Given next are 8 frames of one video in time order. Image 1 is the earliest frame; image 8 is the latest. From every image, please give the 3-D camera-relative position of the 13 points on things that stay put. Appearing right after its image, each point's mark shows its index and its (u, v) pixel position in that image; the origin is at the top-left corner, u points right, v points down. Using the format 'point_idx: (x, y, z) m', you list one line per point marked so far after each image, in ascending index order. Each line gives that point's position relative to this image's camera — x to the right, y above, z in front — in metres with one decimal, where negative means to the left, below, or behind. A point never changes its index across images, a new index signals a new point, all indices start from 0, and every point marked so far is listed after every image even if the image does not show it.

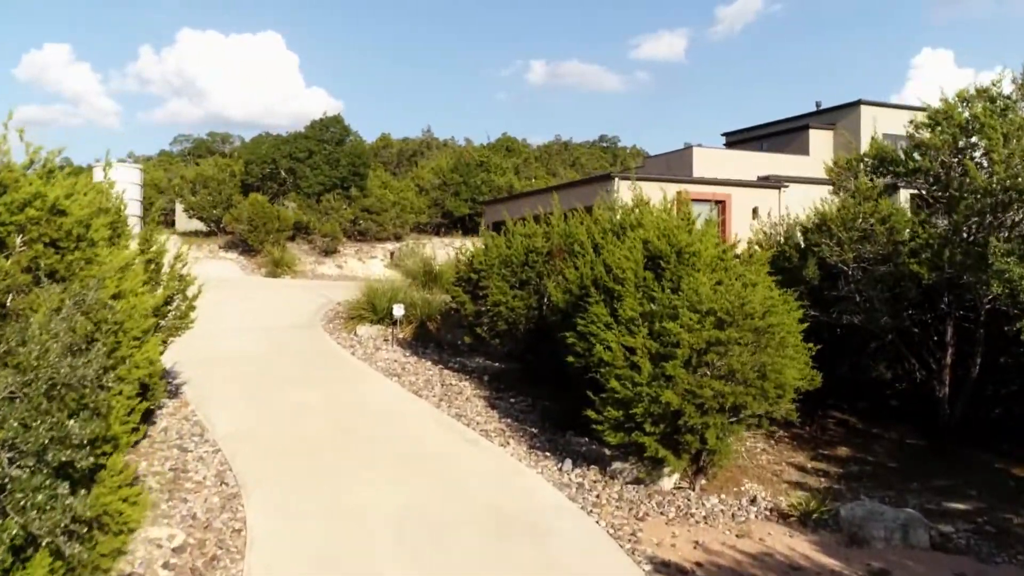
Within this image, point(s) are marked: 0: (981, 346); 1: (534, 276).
0: (+3.9, -0.5, +7.9) m
1: (+0.2, +0.1, +9.8) m
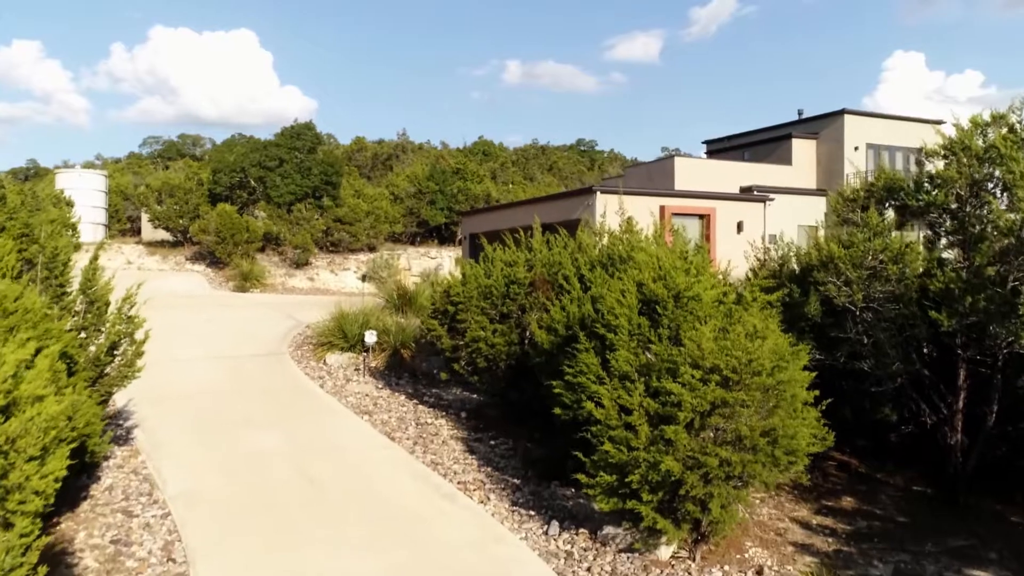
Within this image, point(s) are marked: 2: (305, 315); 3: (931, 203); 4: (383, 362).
0: (+3.8, -0.8, +7.3) m
1: (0.0, -0.2, +9.1) m
2: (-3.4, -0.5, +15.4) m
3: (+3.2, +0.6, +7.2) m
4: (-1.6, -0.9, +11.9) m
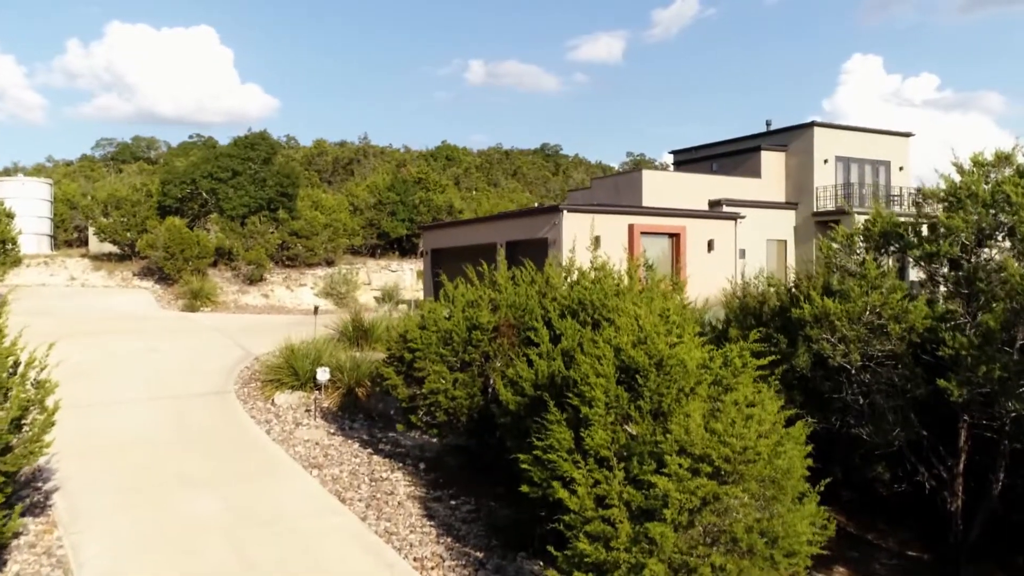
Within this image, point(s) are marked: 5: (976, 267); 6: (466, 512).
0: (+3.5, -1.2, +6.7) m
1: (-0.3, -0.6, +8.4) m
2: (-4.0, -0.9, +14.5) m
3: (+2.9, +0.2, +6.5) m
4: (-2.1, -1.4, +11.1) m
5: (+3.1, +0.1, +6.3) m
6: (-0.4, -1.9, +8.1) m
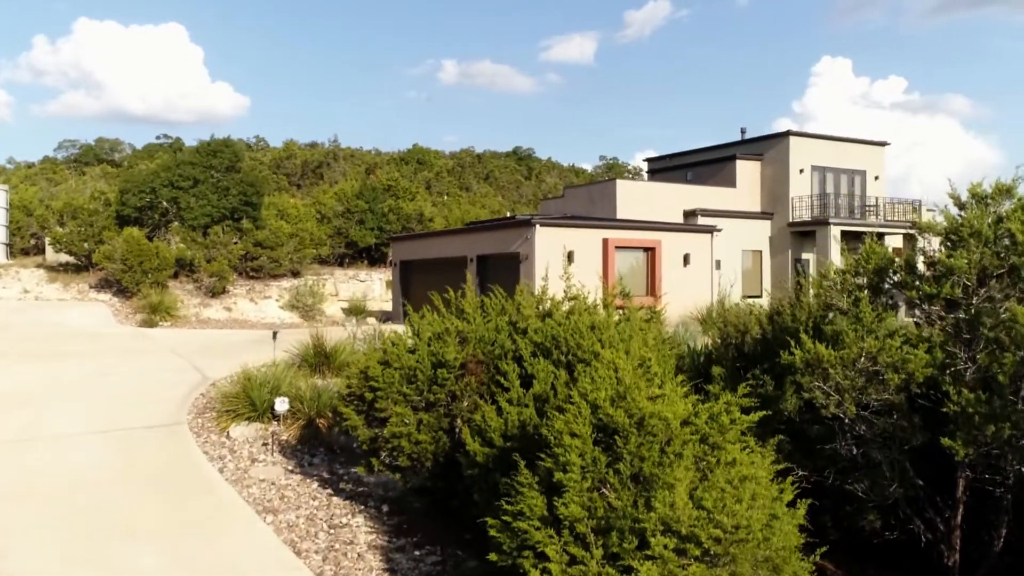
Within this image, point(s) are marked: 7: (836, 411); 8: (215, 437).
0: (+3.3, -1.5, +6.3) m
1: (-0.6, -0.9, +7.8) m
2: (-4.5, -1.2, +13.9) m
3: (+2.7, -0.1, +6.1) m
4: (-2.4, -1.6, +10.5) m
5: (+2.9, -0.1, +5.9) m
6: (-0.7, -2.2, +7.6) m
7: (+2.1, -0.8, +6.1) m
8: (-3.3, -1.7, +10.5) m
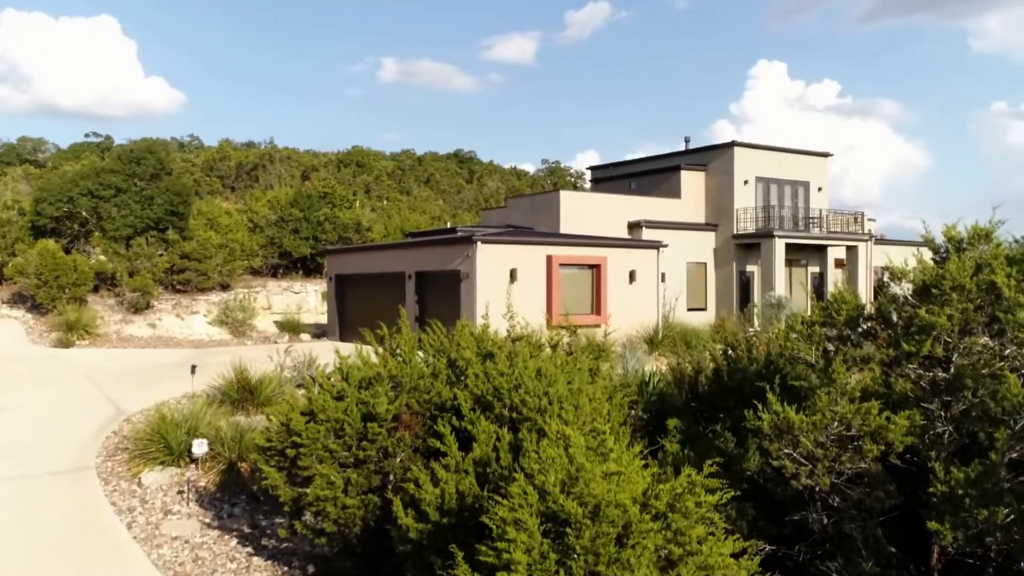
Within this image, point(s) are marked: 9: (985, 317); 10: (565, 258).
0: (+2.9, -1.9, +5.8) m
1: (-1.0, -1.2, +7.1) m
2: (-5.3, -1.5, +12.9) m
3: (+2.4, -0.4, +5.6) m
4: (-3.1, -2.0, +9.6) m
5: (+2.6, -0.5, +5.4) m
6: (-1.1, -2.6, +6.8) m
7: (+1.7, -1.1, +5.5) m
8: (-4.0, -2.0, +9.6) m
9: (+2.7, -0.2, +5.4) m
10: (+0.9, +0.5, +16.4) m
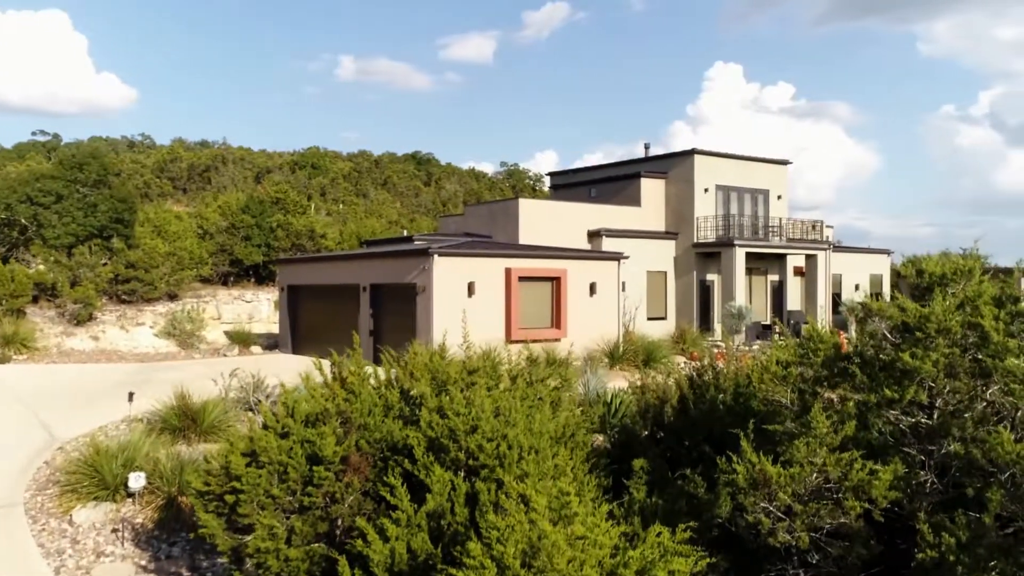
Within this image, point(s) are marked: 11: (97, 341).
0: (+2.7, -2.1, +5.5) m
1: (-1.3, -1.5, +6.6) m
2: (-5.9, -1.7, +12.2) m
3: (+2.1, -0.6, +5.2) m
4: (-3.5, -2.2, +9.1) m
5: (+2.3, -0.7, +5.0) m
6: (-1.4, -2.8, +6.3) m
7: (+1.5, -1.4, +5.2) m
8: (-4.4, -2.2, +9.0) m
9: (+2.5, -0.4, +5.1) m
10: (+0.2, +0.3, +16.0) m
11: (-8.7, -1.1, +19.7) m
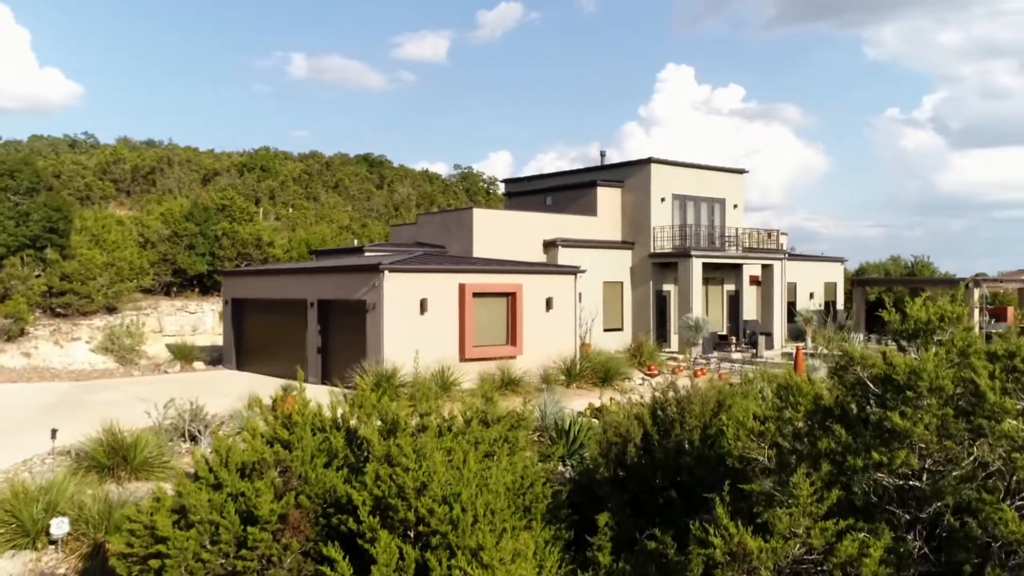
0: (+2.4, -2.4, +5.1) m
1: (-1.6, -1.8, +6.0) m
2: (-6.4, -2.0, +11.4) m
3: (+1.9, -0.9, +4.8) m
4: (-3.9, -2.5, +8.4) m
5: (+2.1, -1.0, +4.6) m
6: (-1.7, -3.1, +5.7) m
7: (+1.3, -1.6, +4.7) m
8: (-4.8, -2.5, +8.2) m
9: (+2.3, -0.7, +4.7) m
10: (-0.6, 0.0, +15.5) m
11: (-9.6, -1.4, +18.7) m
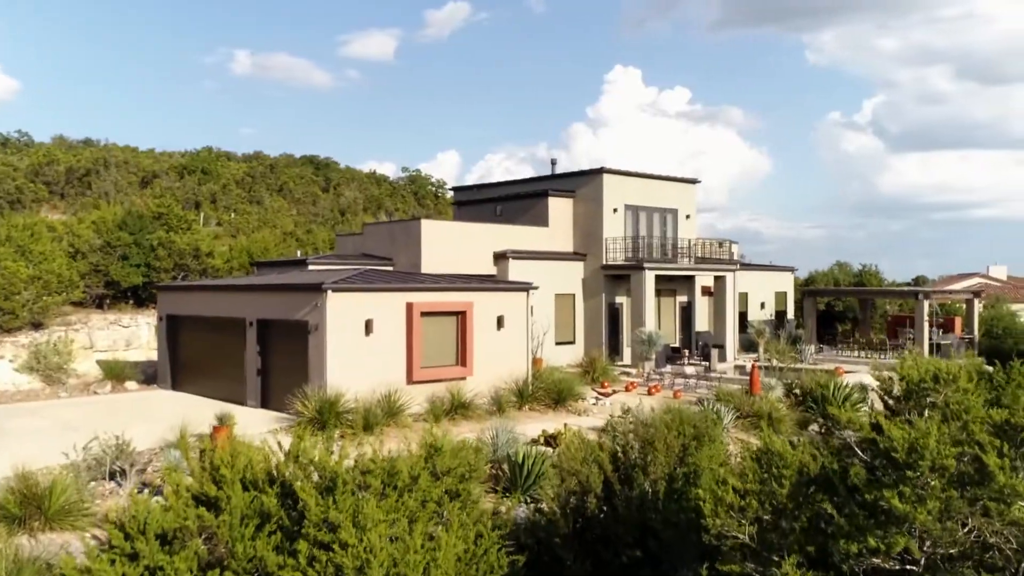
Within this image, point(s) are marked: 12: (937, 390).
0: (+2.2, -2.7, +4.6) m
1: (-1.9, -2.1, +5.3) m
2: (-7.0, -2.3, +10.4) m
3: (+1.7, -1.2, +4.3) m
4: (-4.3, -2.8, +7.5) m
5: (+1.9, -1.3, +4.1) m
6: (-1.9, -3.4, +5.0) m
7: (+1.1, -1.9, +4.2) m
8: (-5.2, -2.8, +7.4) m
9: (+2.0, -1.0, +4.2) m
10: (-1.4, -0.3, +14.8) m
11: (-10.6, -1.7, +17.6) m
12: (+2.2, -0.5, +4.8) m
